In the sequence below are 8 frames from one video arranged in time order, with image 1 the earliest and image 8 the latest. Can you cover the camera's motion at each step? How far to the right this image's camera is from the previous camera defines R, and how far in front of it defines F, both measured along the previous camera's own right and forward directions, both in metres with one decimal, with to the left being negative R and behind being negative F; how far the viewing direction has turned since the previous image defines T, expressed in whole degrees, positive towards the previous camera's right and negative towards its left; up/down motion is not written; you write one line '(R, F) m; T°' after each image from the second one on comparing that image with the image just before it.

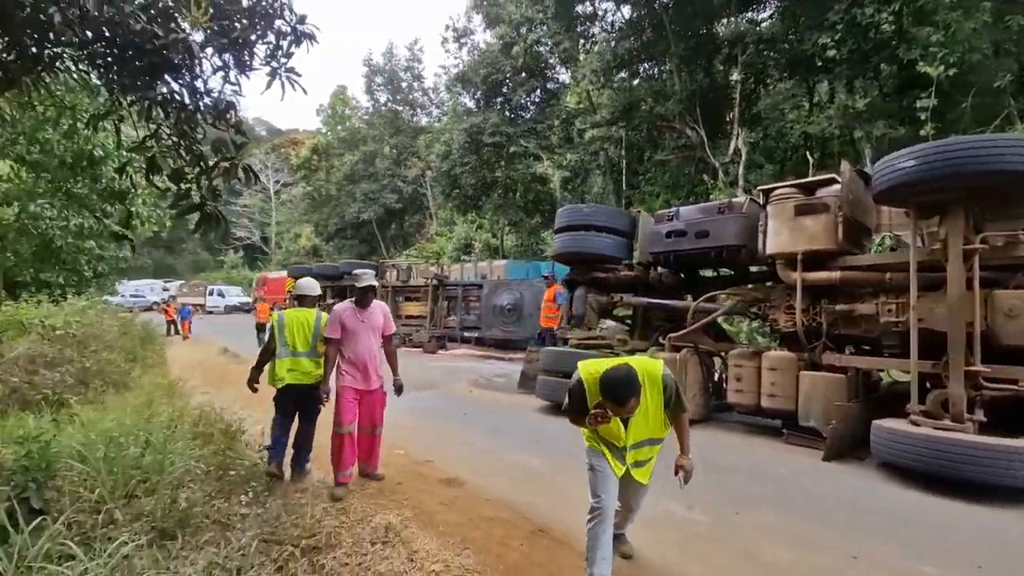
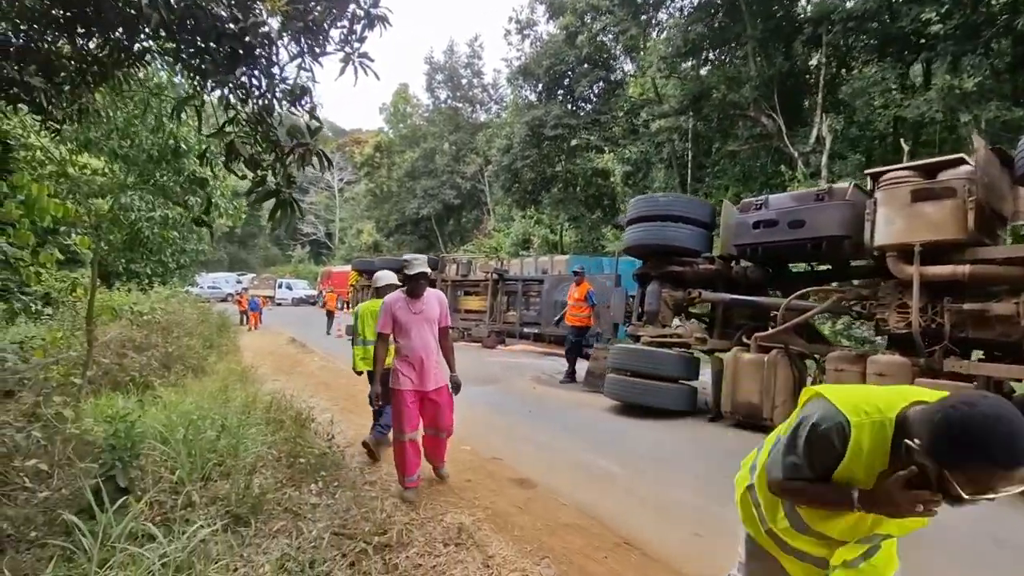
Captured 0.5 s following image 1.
(-0.2, +0.3) m; -6°
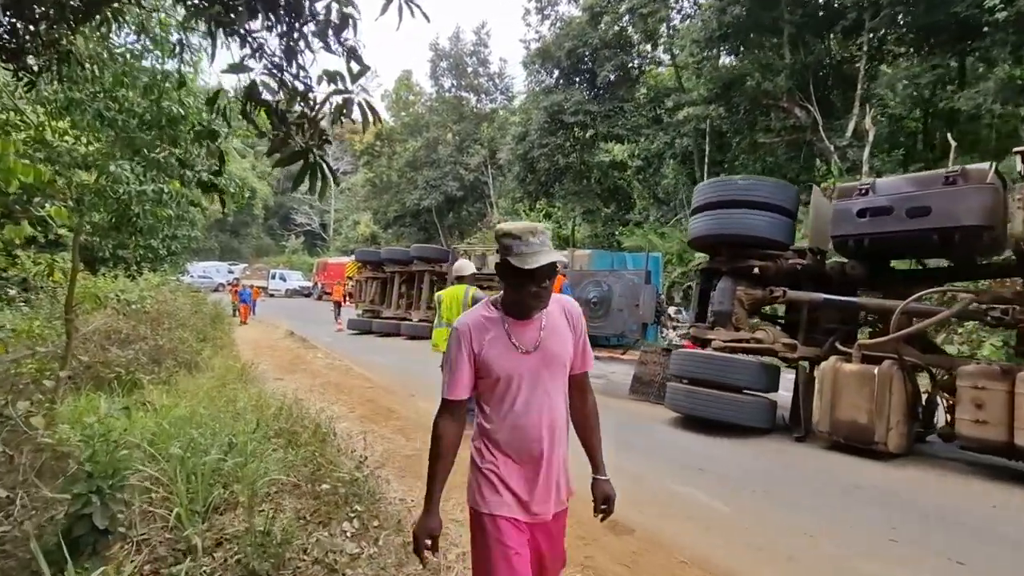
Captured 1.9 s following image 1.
(-0.7, +0.9) m; +1°
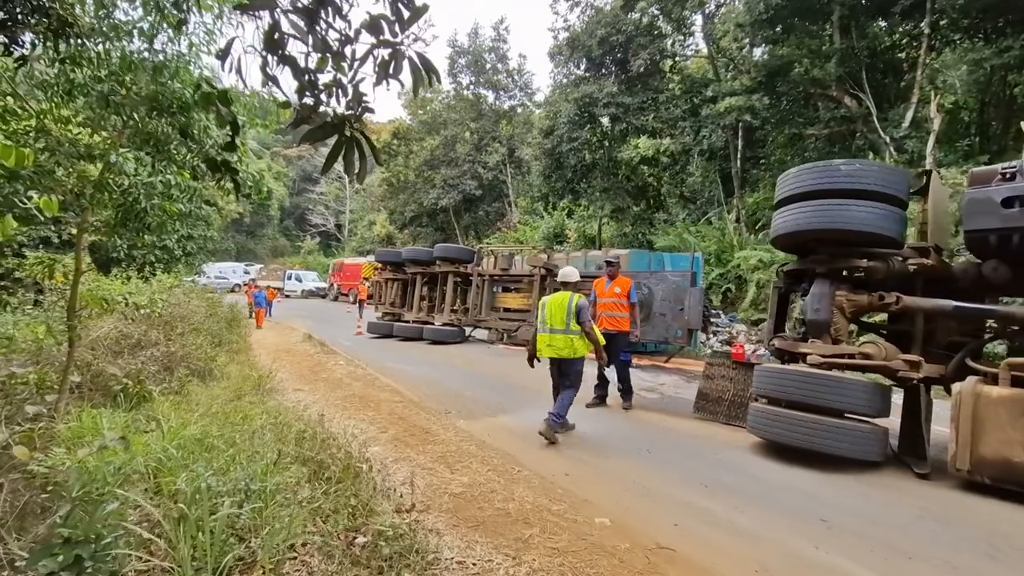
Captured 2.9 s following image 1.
(-0.5, +0.8) m; -1°
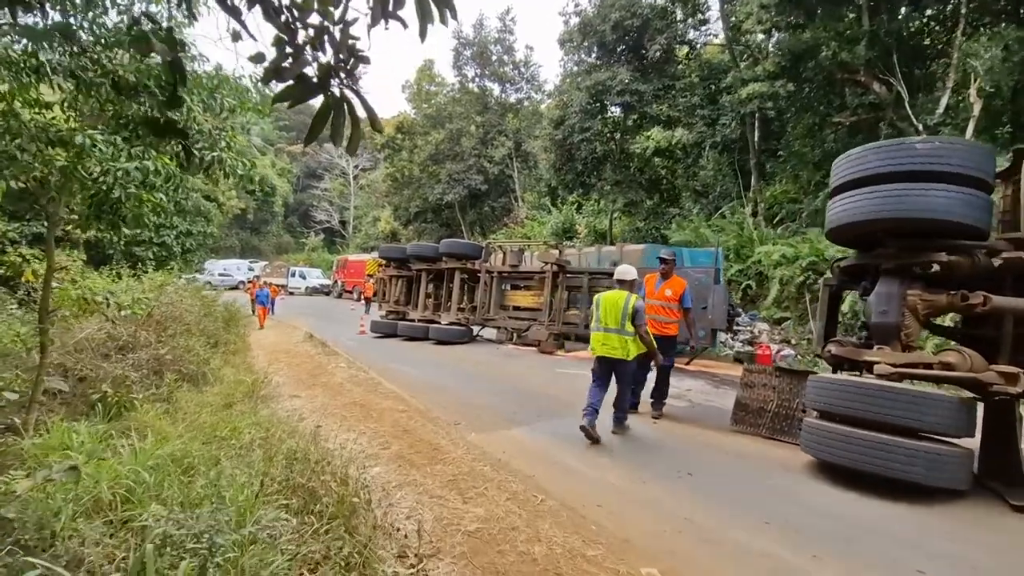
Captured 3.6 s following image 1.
(-0.1, +0.7) m; -1°
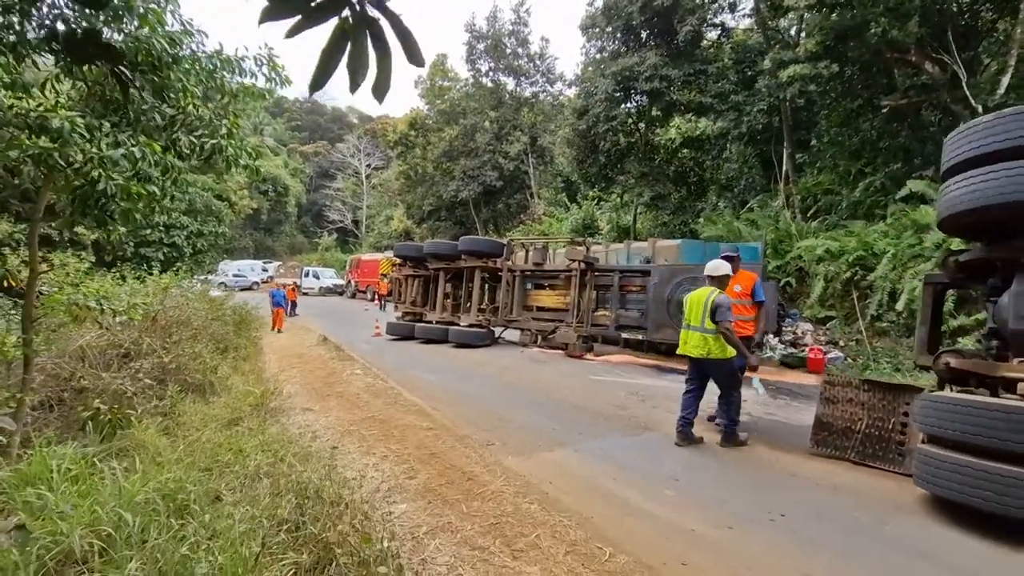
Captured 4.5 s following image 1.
(-0.3, +0.8) m; -1°
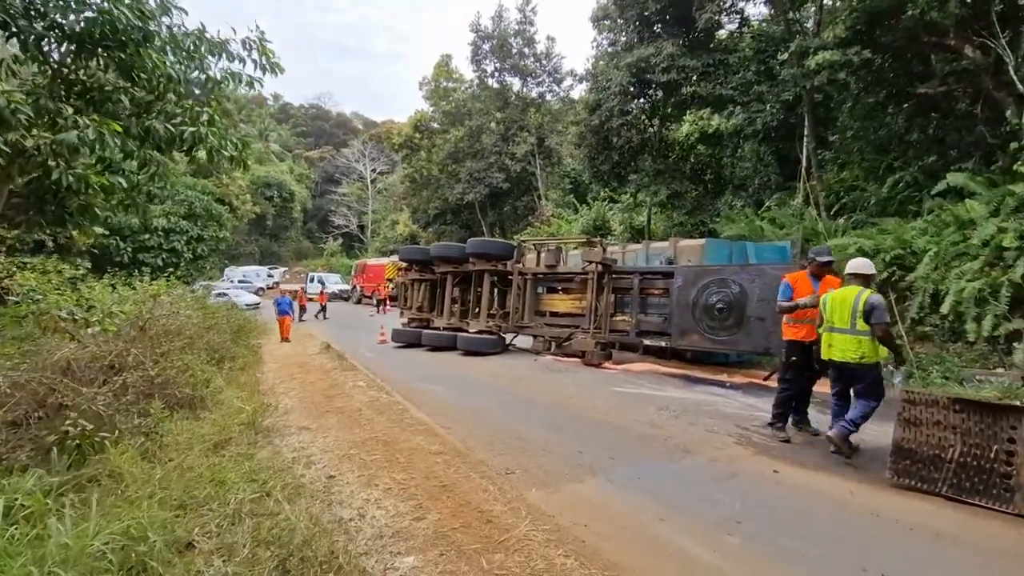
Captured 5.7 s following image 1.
(-0.1, +0.7) m; -1°
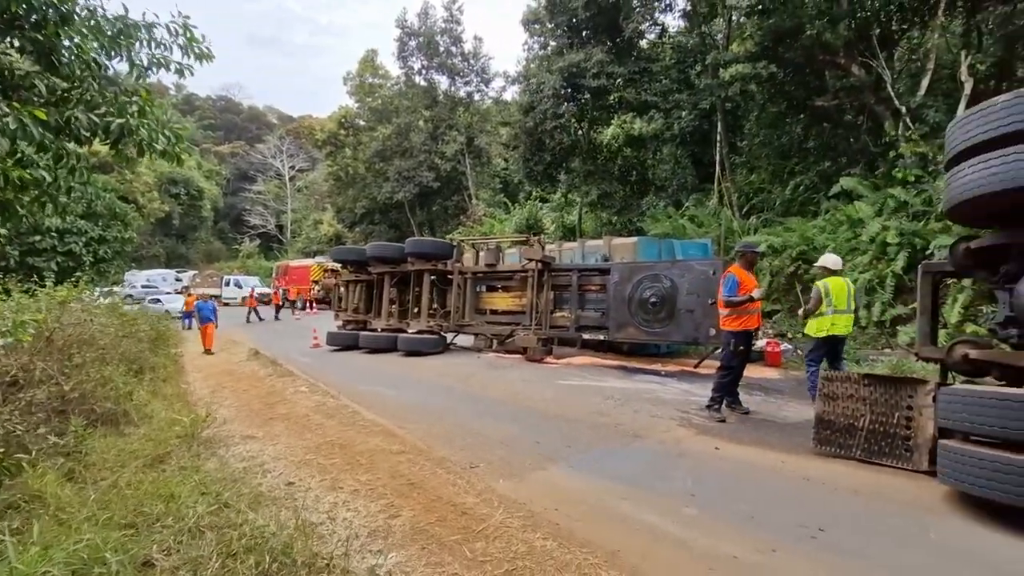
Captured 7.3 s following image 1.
(-0.3, -0.1) m; +8°
